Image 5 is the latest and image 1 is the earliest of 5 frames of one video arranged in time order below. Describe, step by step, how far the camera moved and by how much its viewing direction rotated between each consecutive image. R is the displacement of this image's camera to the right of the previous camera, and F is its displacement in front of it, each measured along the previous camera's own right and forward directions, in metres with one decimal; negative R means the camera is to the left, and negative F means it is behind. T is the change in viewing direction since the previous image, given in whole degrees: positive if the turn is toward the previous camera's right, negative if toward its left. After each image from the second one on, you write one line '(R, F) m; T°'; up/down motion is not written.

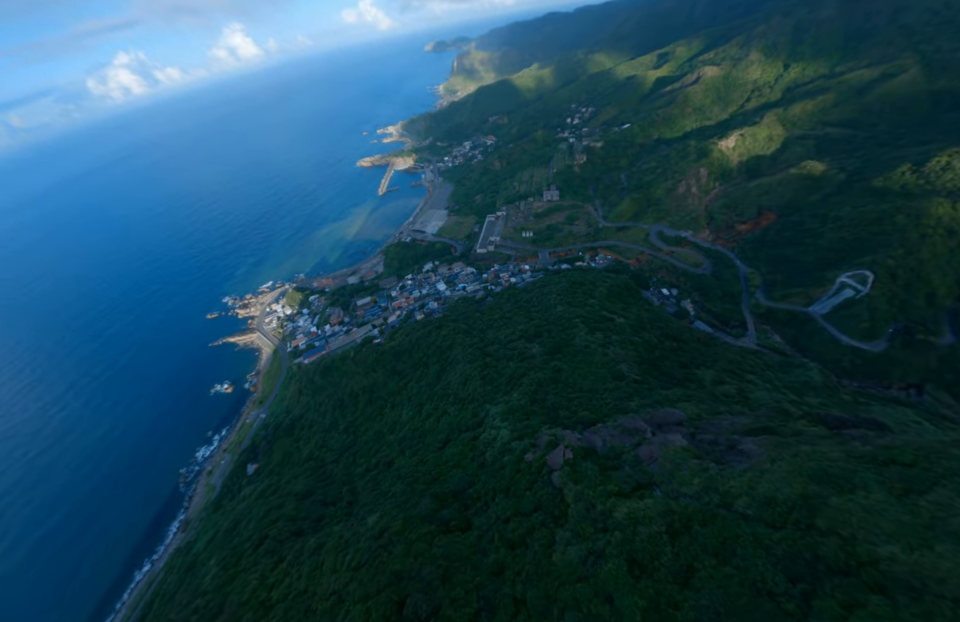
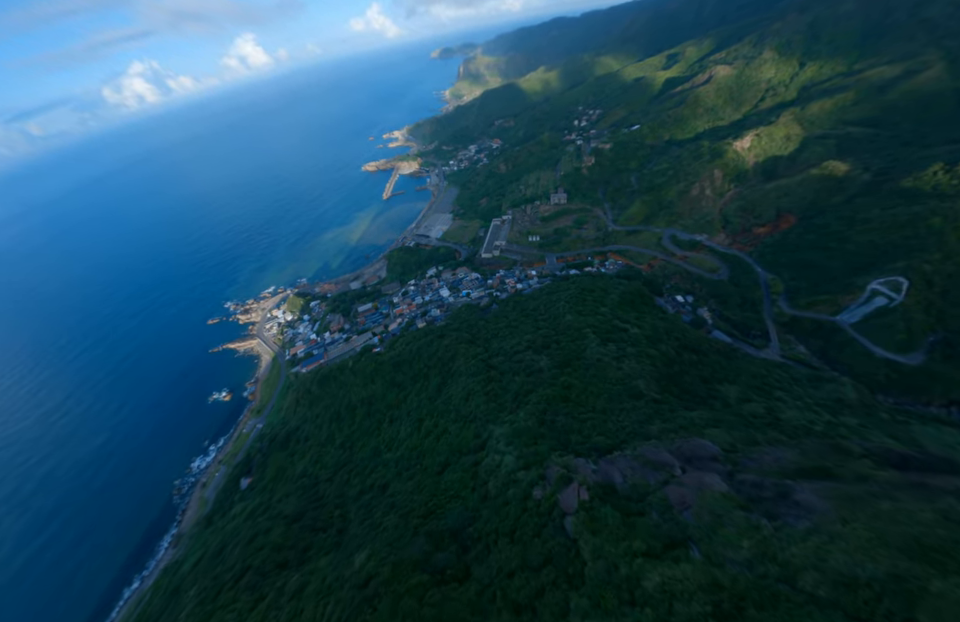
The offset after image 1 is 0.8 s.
(+0.3, +3.3) m; -1°
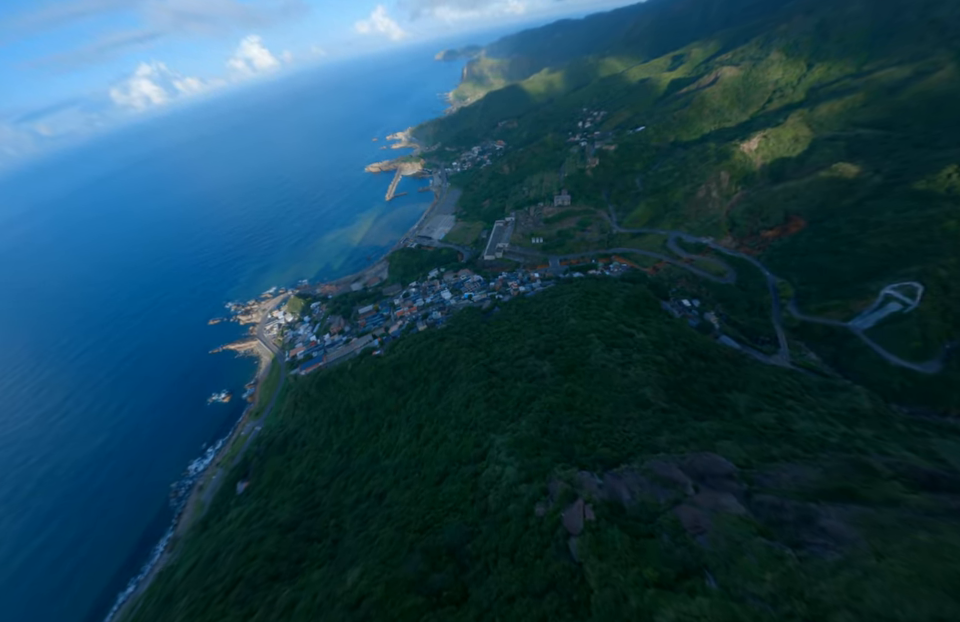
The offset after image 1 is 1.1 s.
(+0.1, +1.2) m; 0°
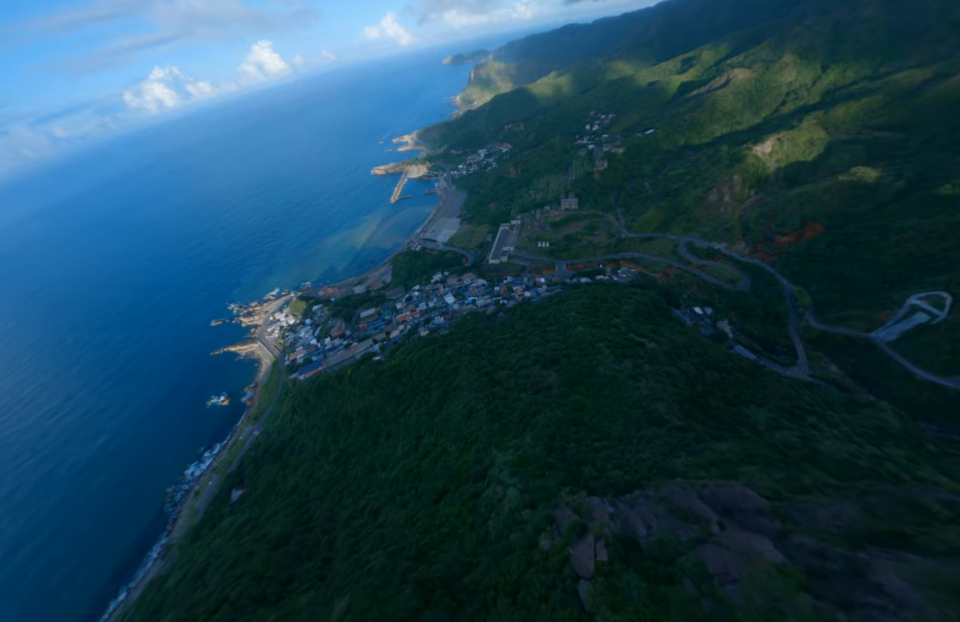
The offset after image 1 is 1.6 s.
(+0.2, +2.0) m; -1°
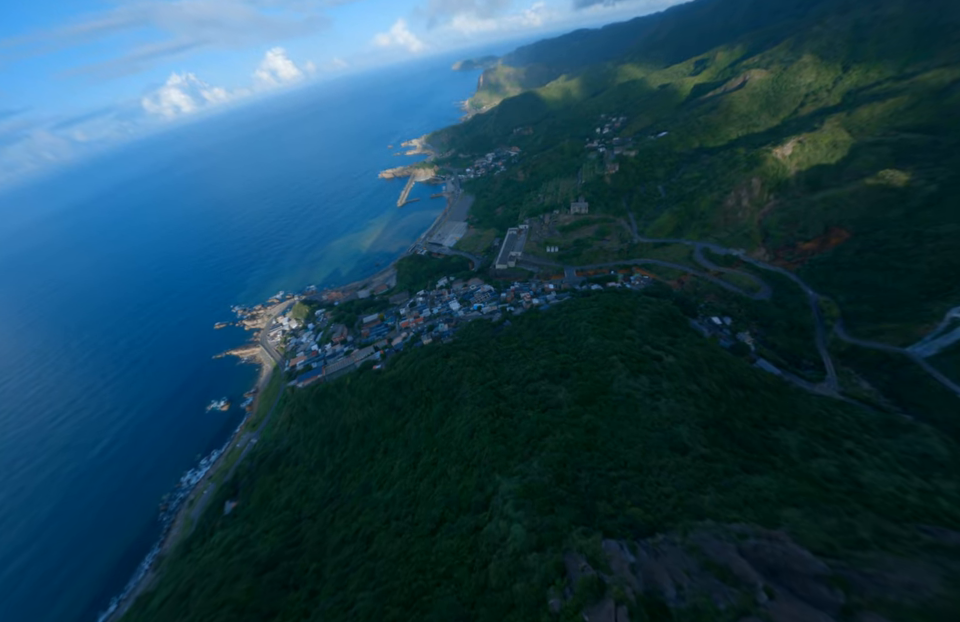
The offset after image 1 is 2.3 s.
(+0.2, +2.8) m; -1°
